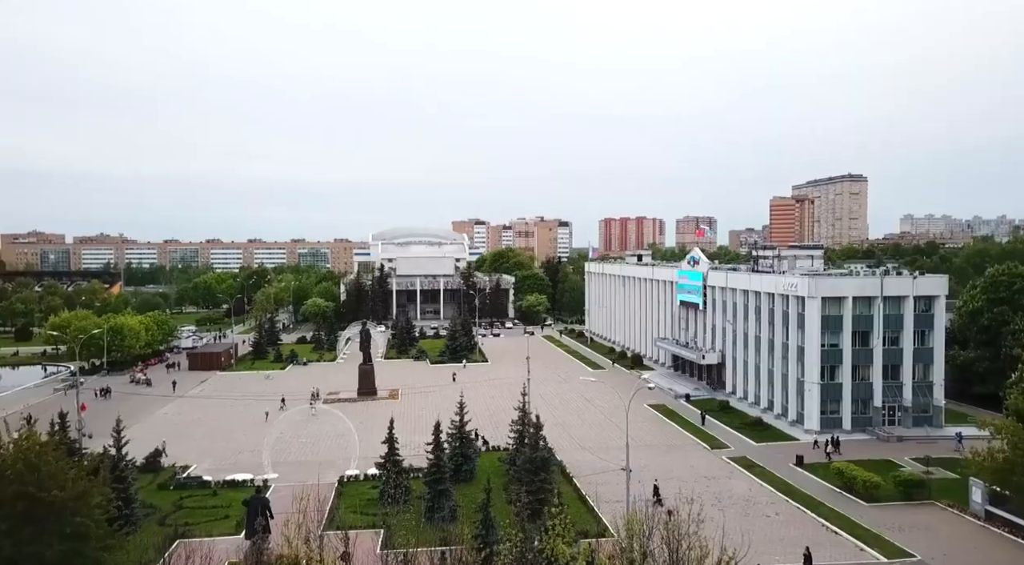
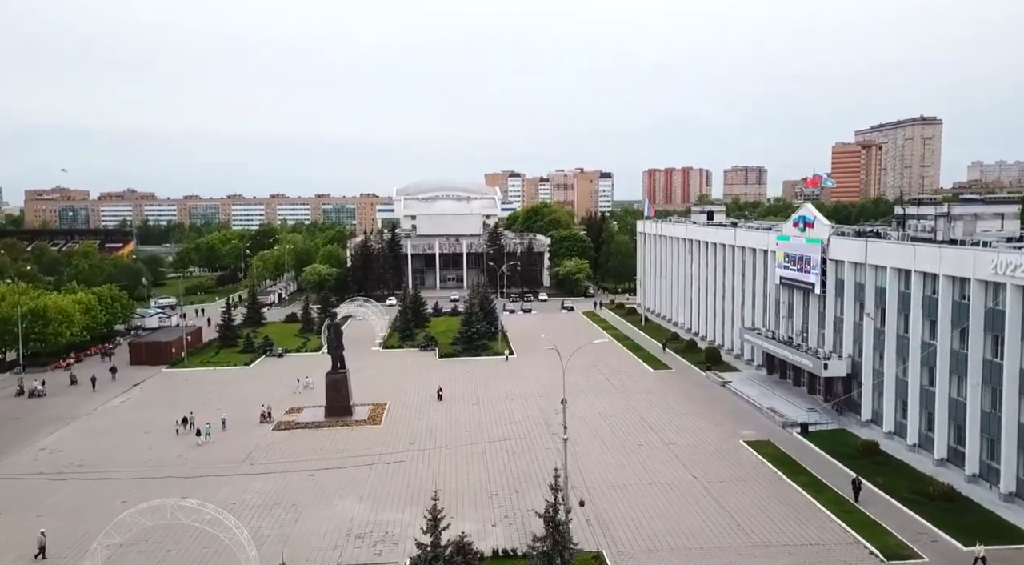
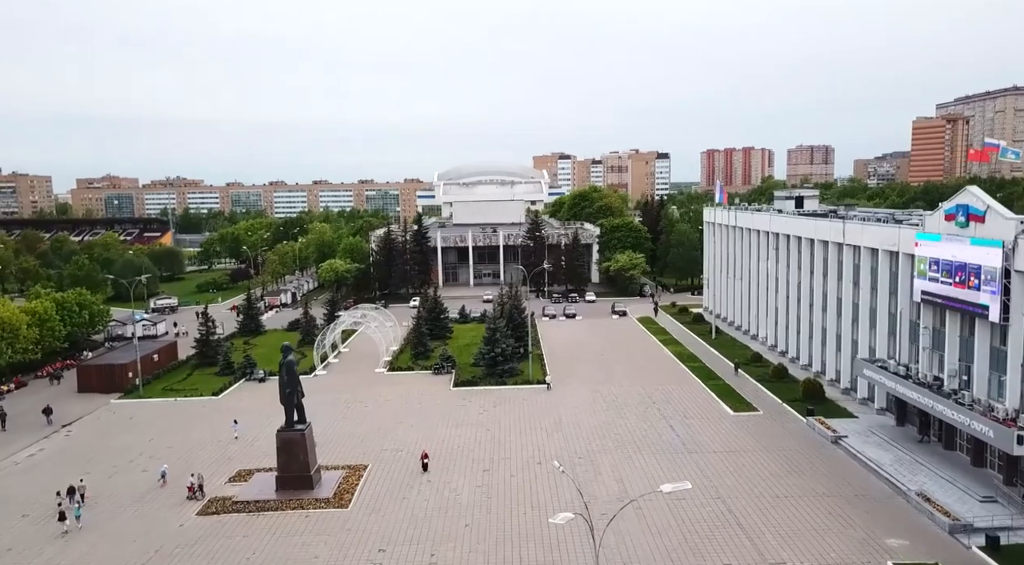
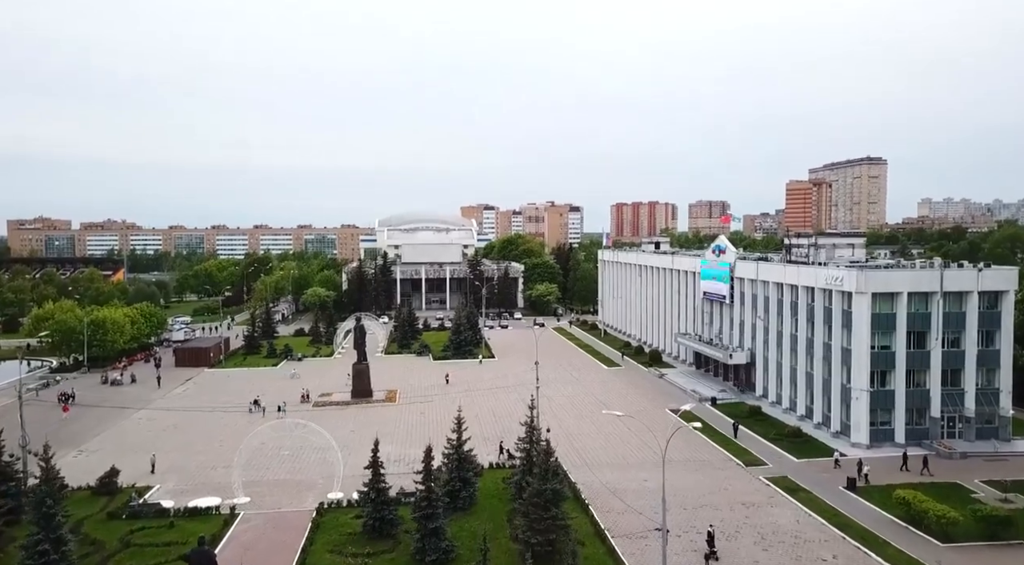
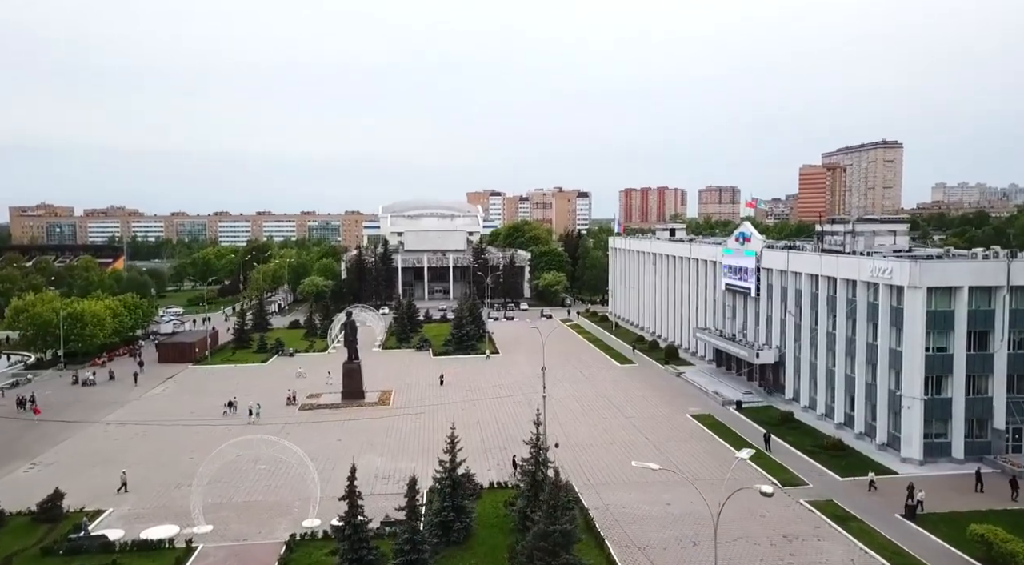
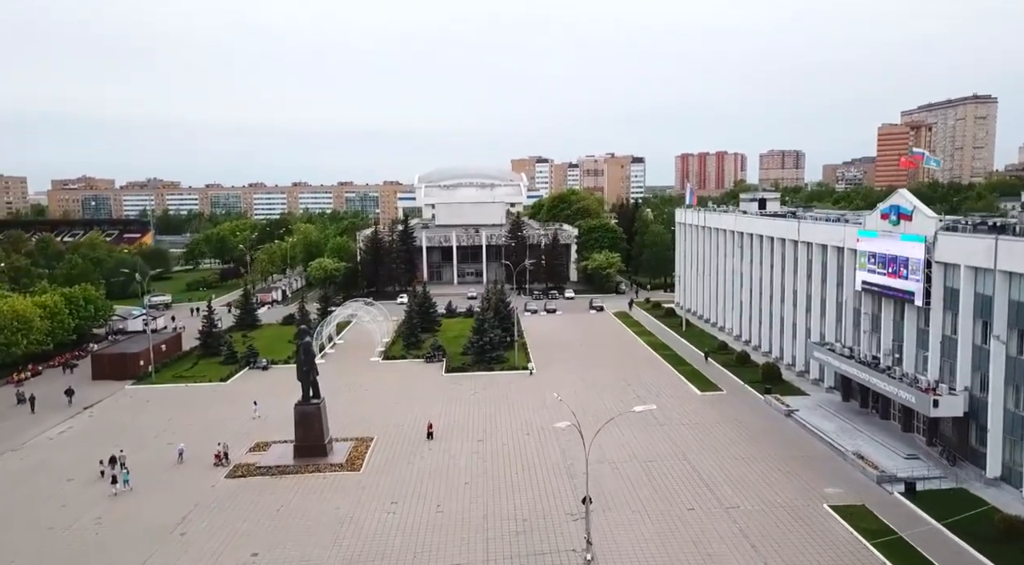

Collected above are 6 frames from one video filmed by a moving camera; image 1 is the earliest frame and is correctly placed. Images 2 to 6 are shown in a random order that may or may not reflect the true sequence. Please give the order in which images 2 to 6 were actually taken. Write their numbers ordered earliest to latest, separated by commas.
4, 5, 2, 6, 3
